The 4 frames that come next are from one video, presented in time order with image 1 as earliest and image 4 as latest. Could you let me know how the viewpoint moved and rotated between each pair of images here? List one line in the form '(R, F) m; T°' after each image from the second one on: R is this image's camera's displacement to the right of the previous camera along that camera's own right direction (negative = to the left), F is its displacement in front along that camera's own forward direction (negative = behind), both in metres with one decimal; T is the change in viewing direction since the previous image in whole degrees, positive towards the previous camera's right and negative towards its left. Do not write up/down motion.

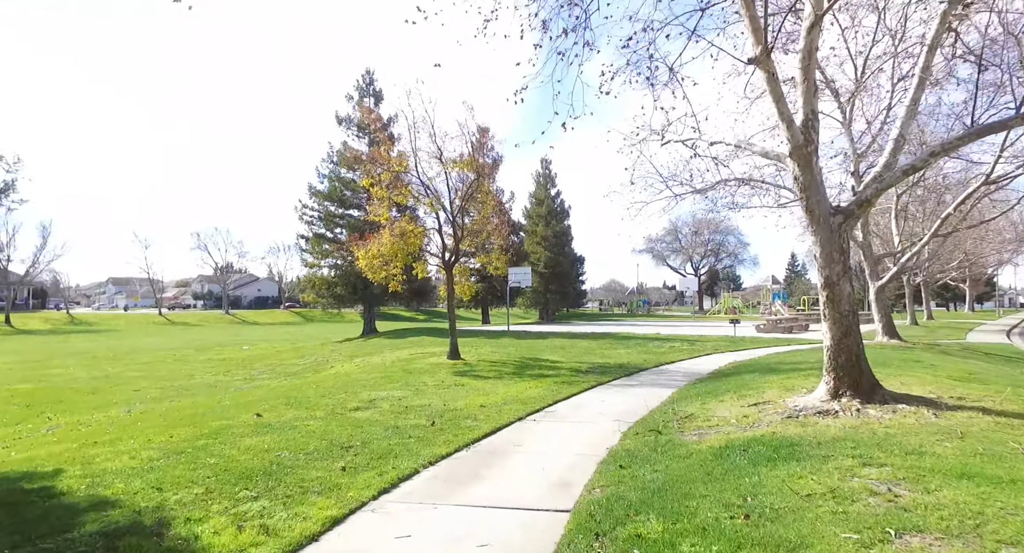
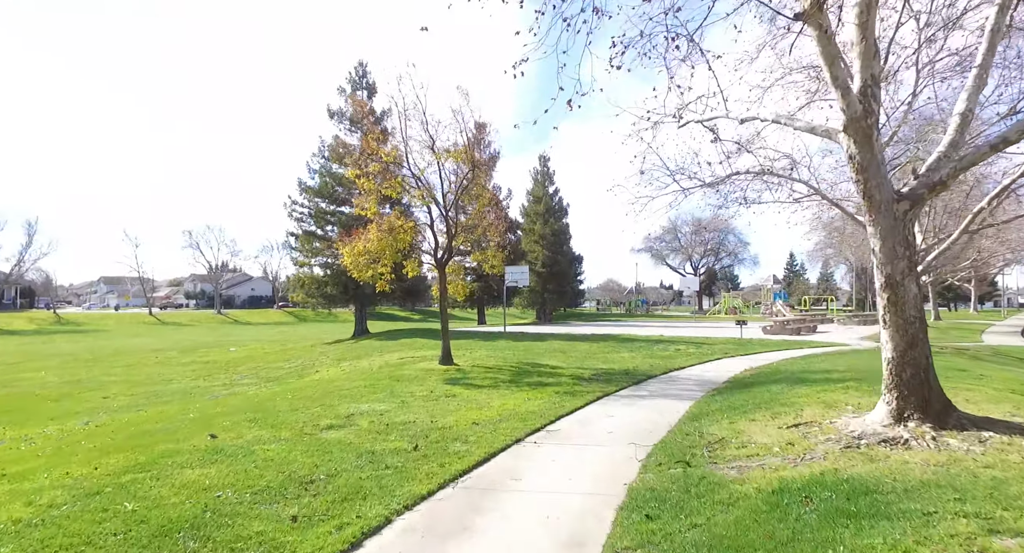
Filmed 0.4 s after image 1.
(0.0, +1.4) m; 0°
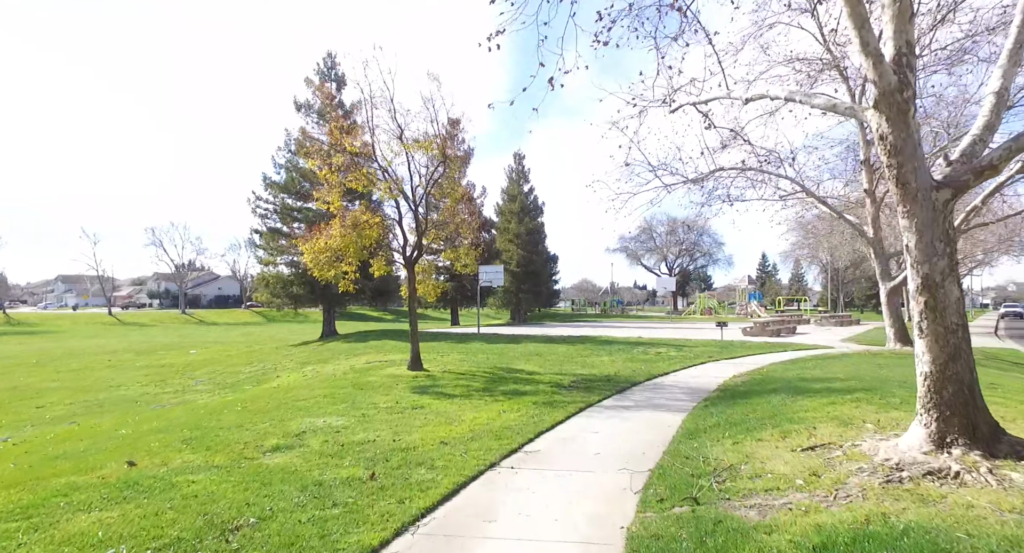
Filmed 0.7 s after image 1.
(0.0, +1.2) m; +2°
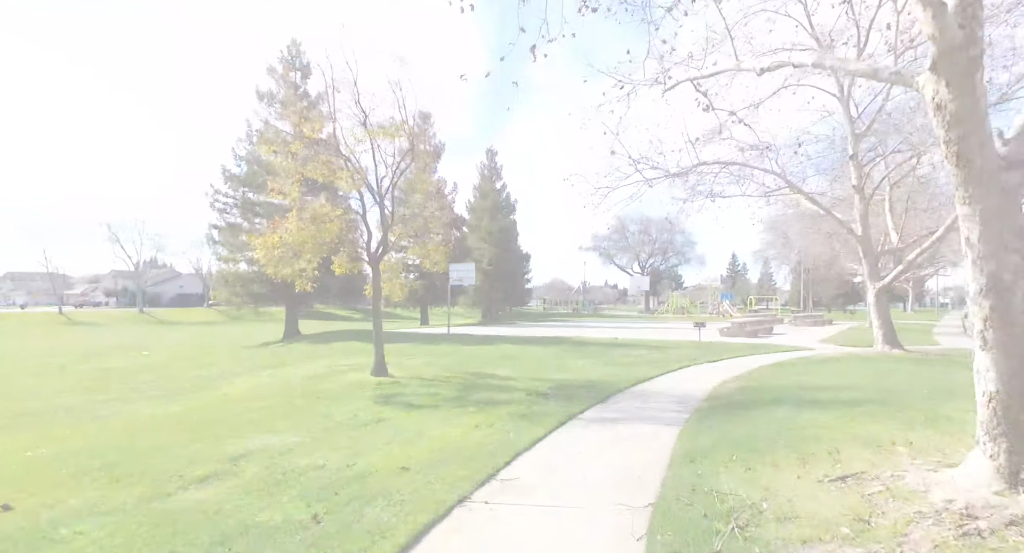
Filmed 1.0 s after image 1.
(0.0, +1.2) m; +3°
